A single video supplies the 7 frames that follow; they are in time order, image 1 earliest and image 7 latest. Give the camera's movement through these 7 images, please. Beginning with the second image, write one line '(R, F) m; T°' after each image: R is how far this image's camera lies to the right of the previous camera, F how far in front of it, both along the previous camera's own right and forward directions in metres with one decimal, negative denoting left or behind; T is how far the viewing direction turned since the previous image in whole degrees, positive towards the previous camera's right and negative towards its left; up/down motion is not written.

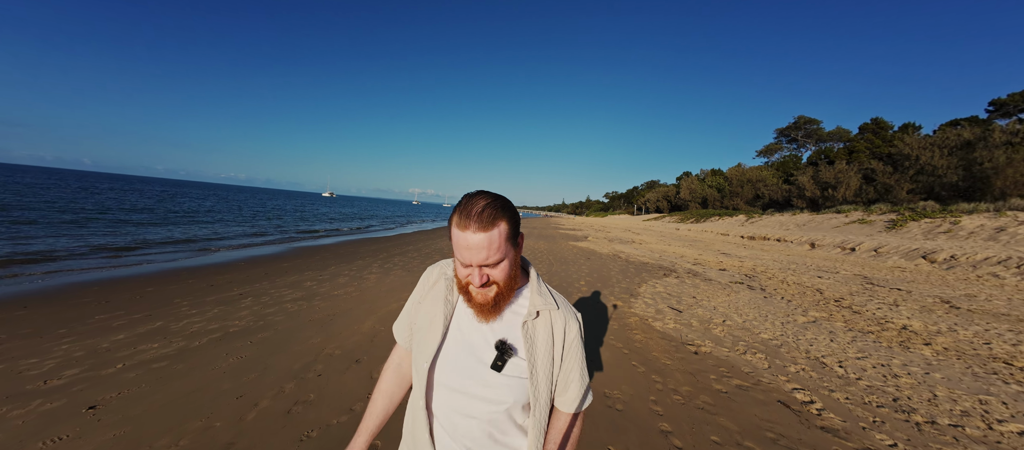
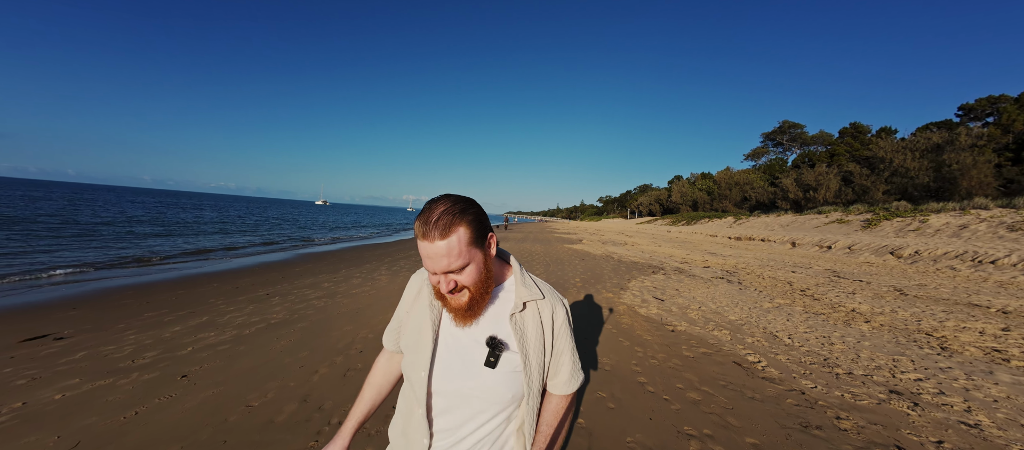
(-0.2, -0.8) m; +1°
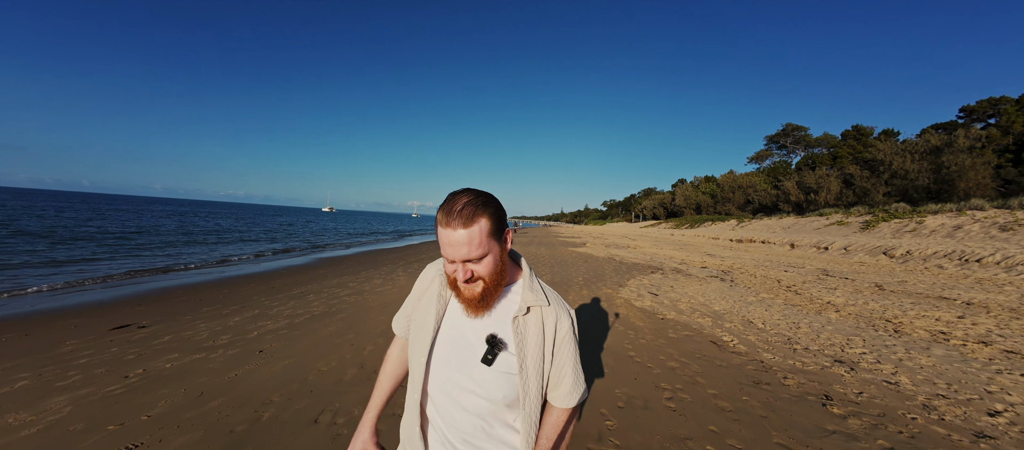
(-0.1, -0.8) m; -1°
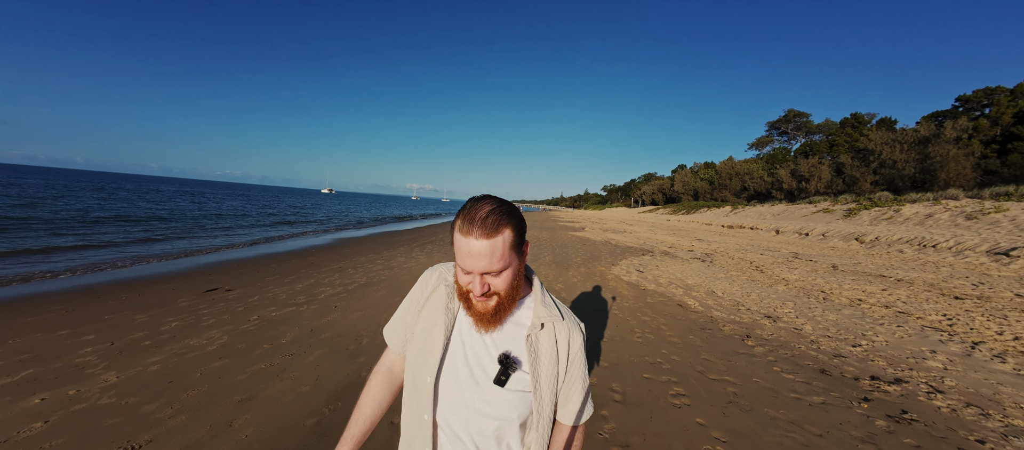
(-0.3, -1.3) m; 0°
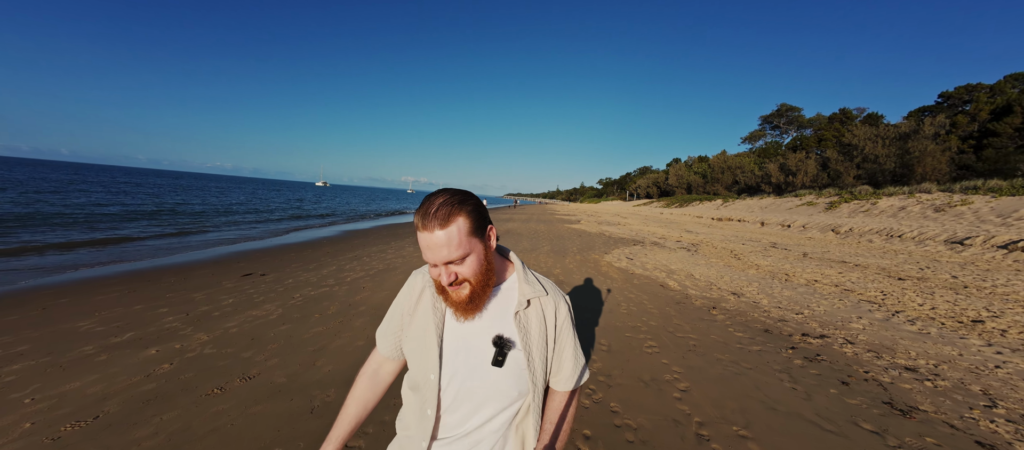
(-0.2, -0.9) m; +1°
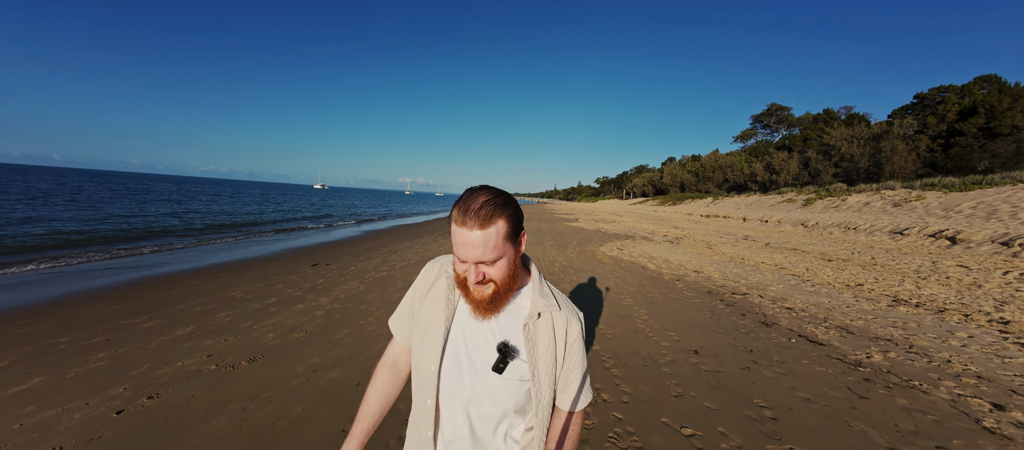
(-0.5, -2.1) m; 0°
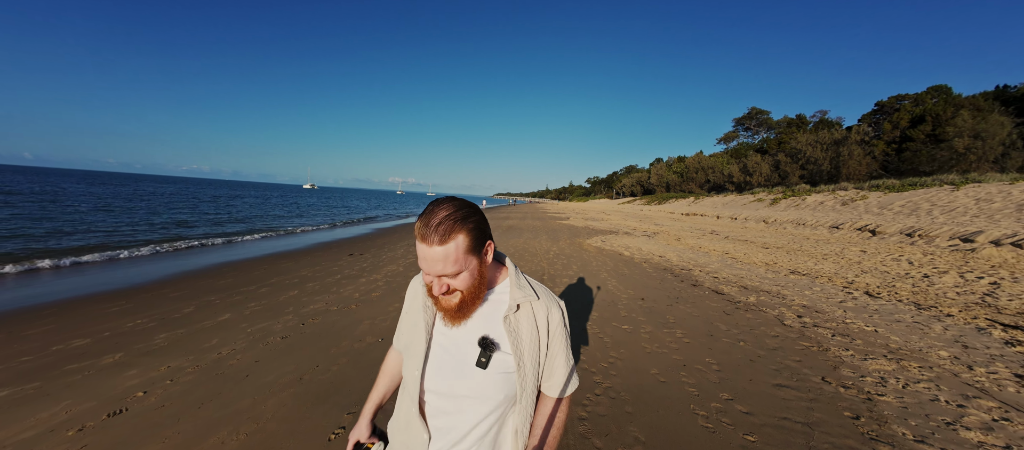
(-0.4, -2.3) m; +2°
